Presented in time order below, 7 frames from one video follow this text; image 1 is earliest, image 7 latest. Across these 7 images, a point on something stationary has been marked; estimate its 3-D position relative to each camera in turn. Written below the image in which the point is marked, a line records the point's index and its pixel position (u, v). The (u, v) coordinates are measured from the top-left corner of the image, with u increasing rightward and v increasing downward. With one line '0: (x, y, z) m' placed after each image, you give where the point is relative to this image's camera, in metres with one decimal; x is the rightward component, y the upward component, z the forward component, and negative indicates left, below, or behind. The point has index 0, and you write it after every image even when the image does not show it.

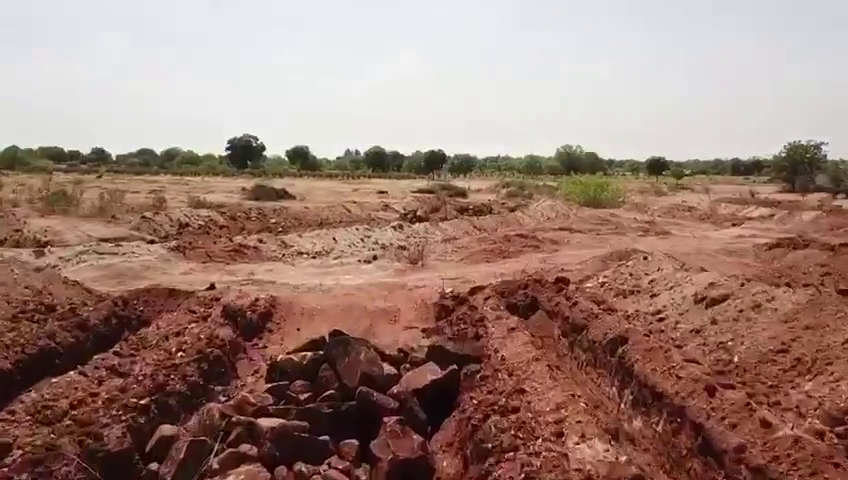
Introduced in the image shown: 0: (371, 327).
0: (-0.5, -0.8, +7.7) m
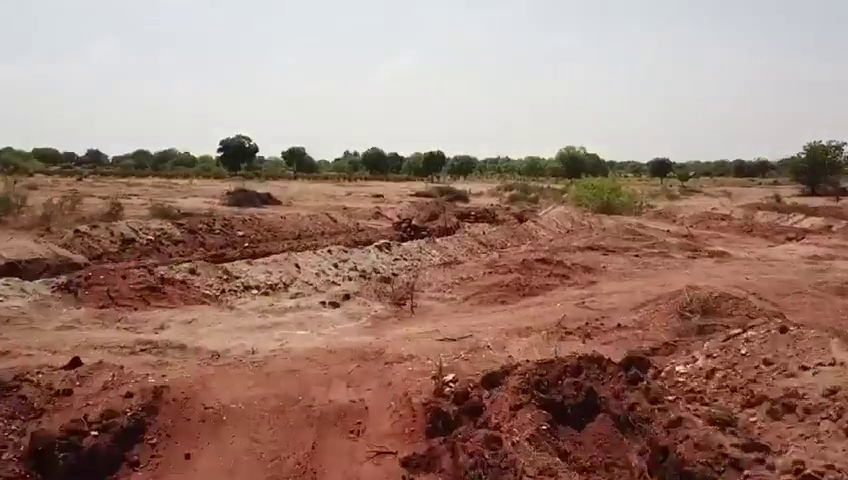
0: (-0.6, -1.2, +4.5) m
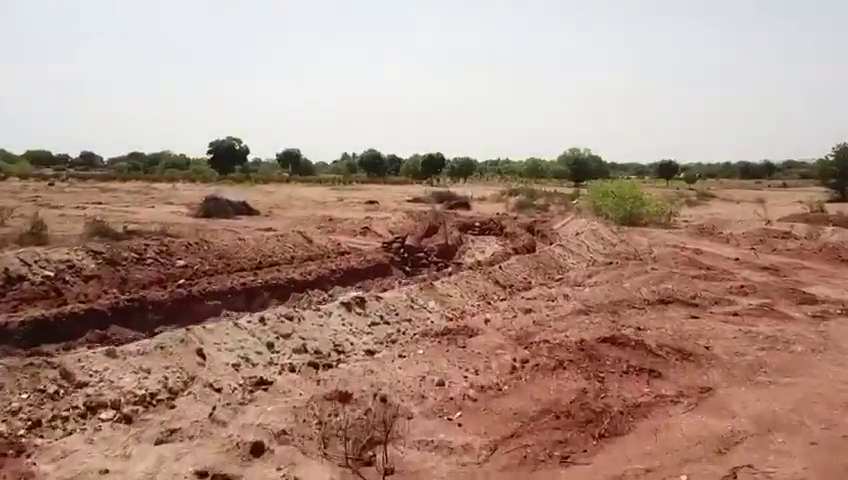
0: (-0.7, -1.7, +0.4) m
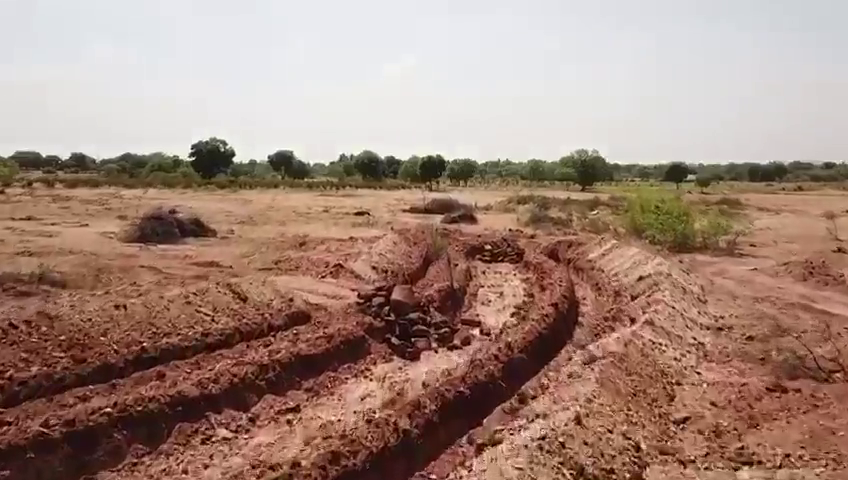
0: (-0.7, -2.5, -5.7) m
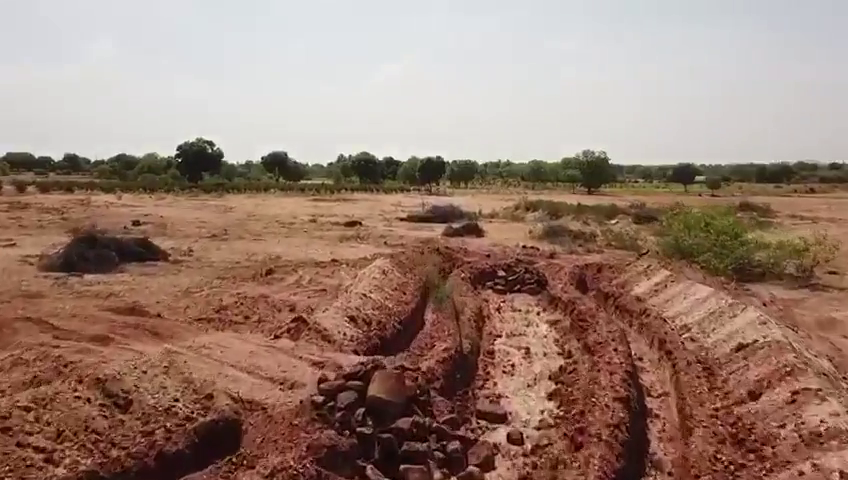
0: (-0.8, -3.0, -10.3) m
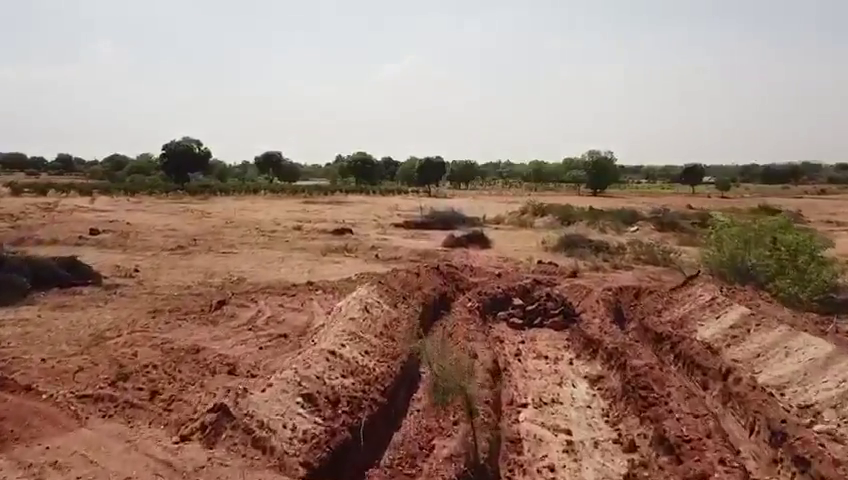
0: (-0.8, -3.4, -14.3) m
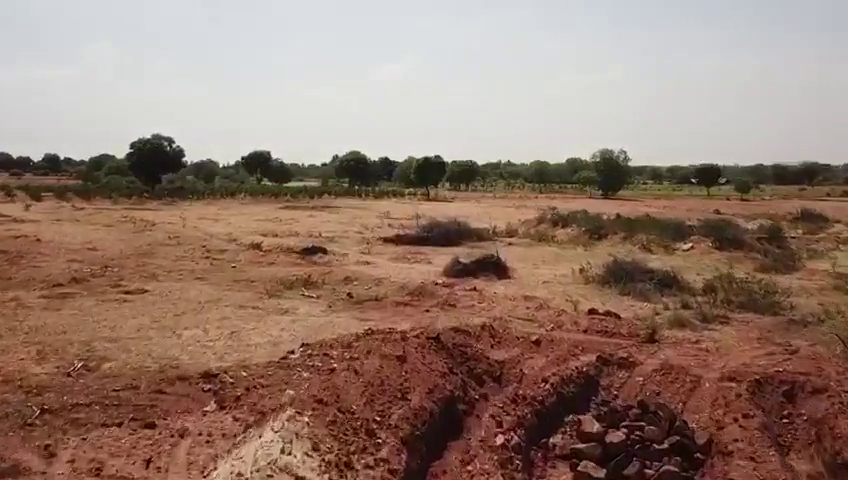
0: (-0.9, -4.1, -21.9) m
